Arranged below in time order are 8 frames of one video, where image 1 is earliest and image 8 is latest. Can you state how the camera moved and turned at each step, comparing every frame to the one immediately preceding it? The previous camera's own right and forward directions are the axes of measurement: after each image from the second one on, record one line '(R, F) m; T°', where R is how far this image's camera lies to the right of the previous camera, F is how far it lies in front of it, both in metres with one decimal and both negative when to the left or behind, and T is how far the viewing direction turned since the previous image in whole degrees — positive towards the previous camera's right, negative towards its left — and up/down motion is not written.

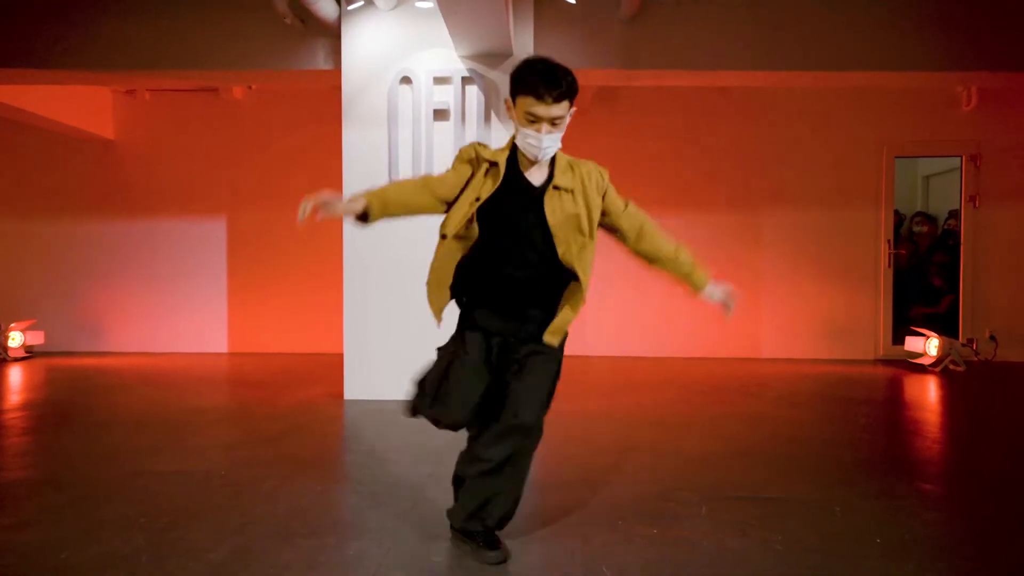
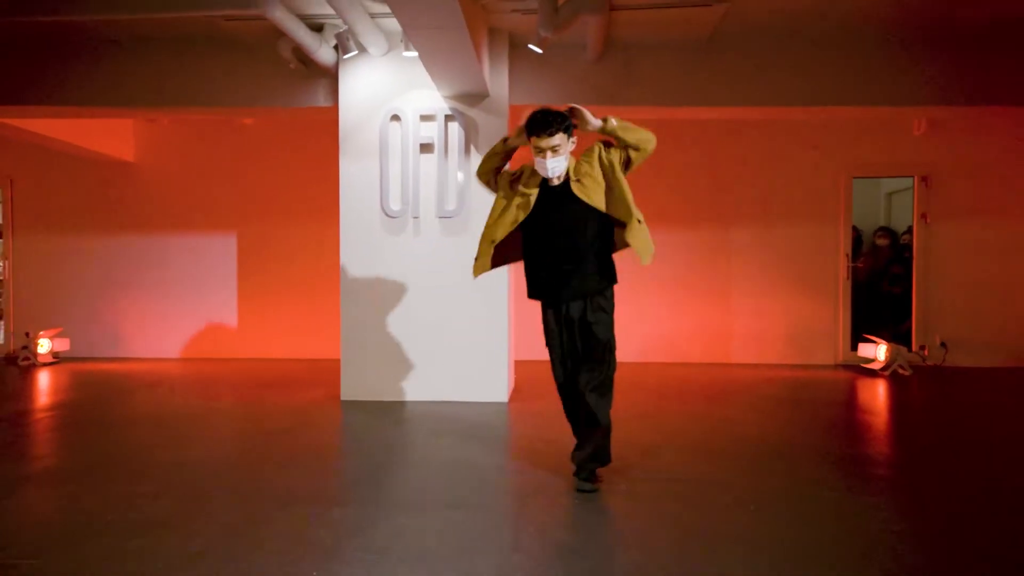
(+0.2, -0.5) m; -1°
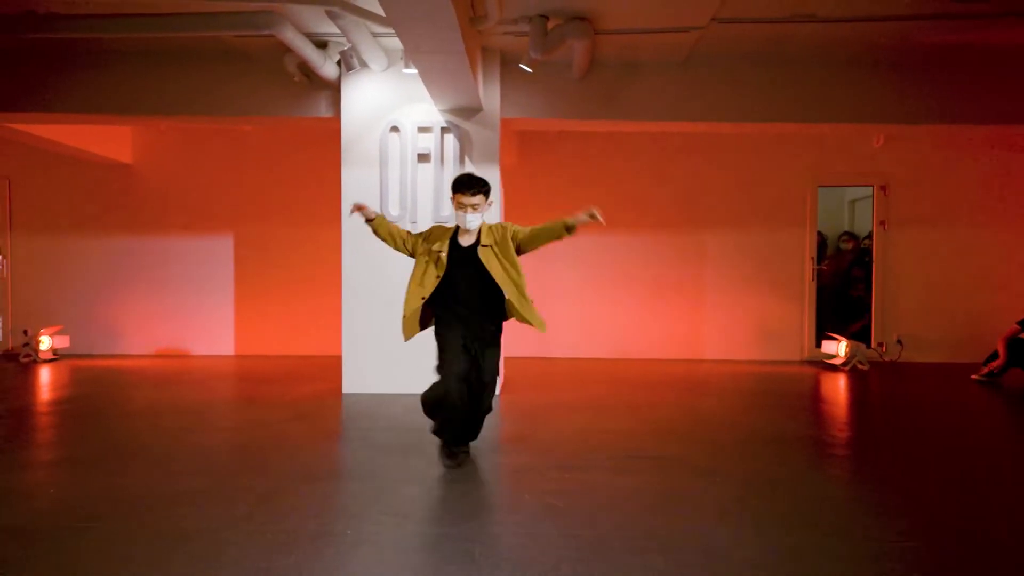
(-0.1, -0.3) m; +2°
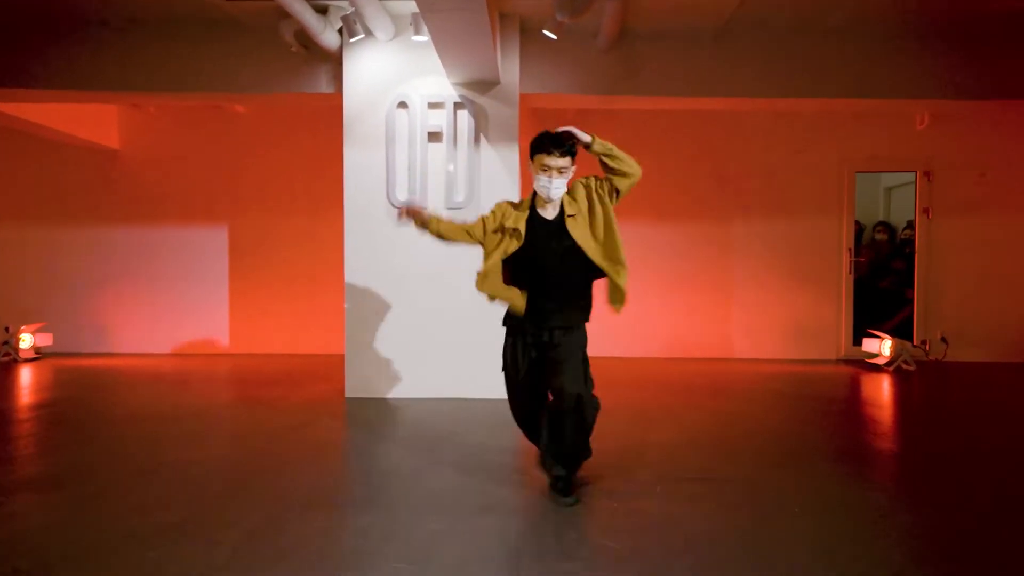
(-0.1, +0.4) m; 0°
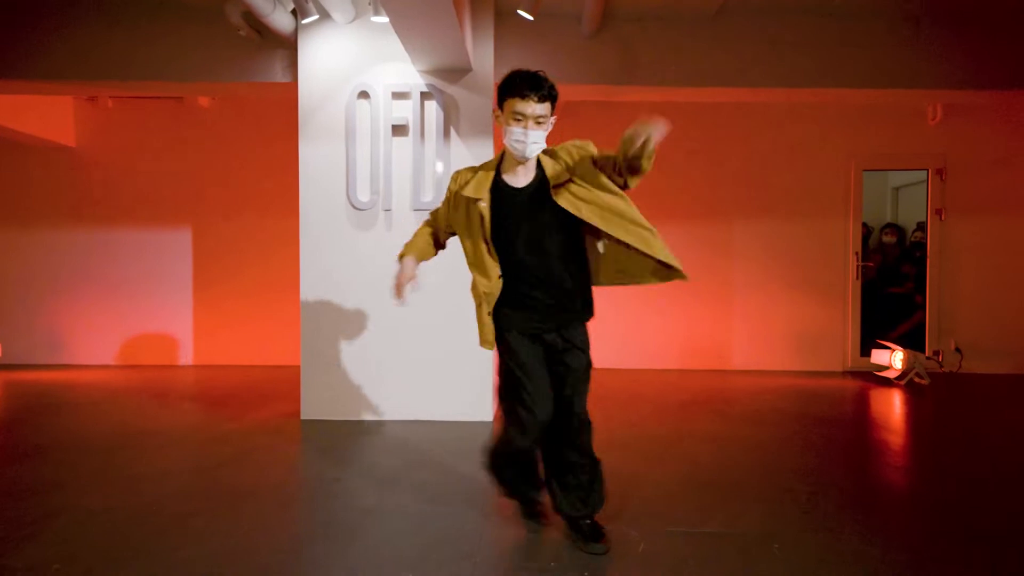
(+0.2, +0.4) m; 0°
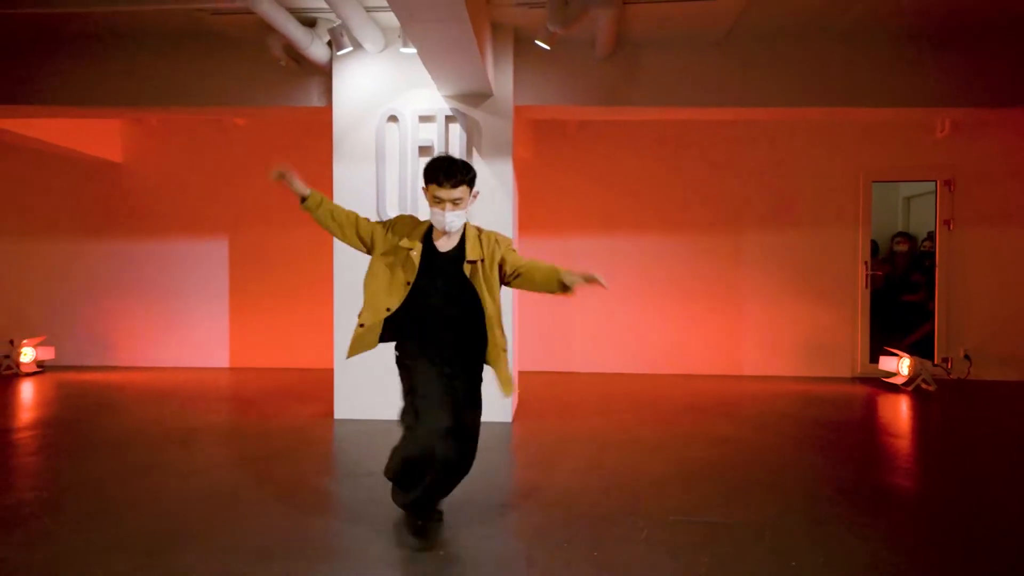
(0.0, -0.3) m; -2°
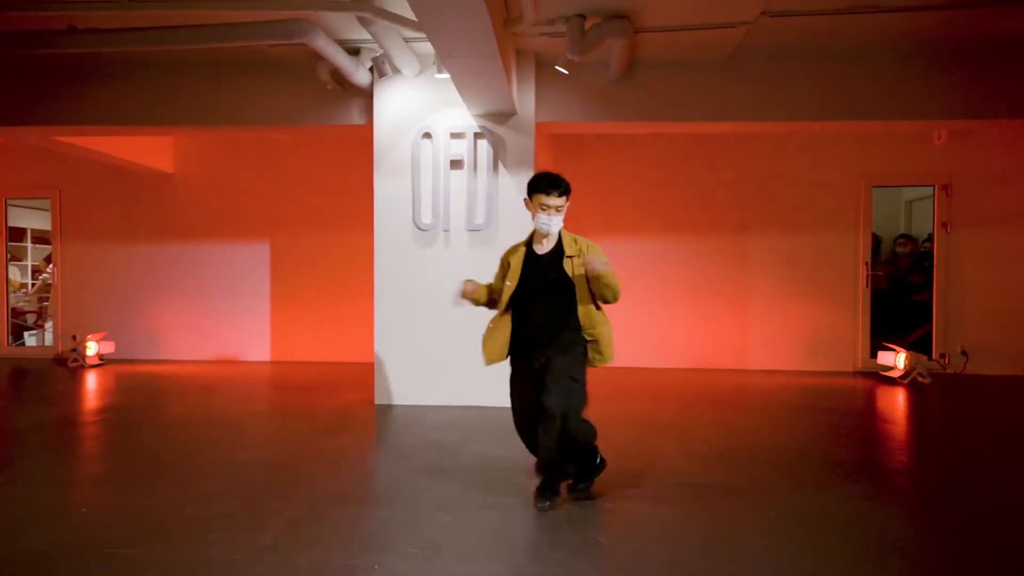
(-0.1, -0.4) m; -2°
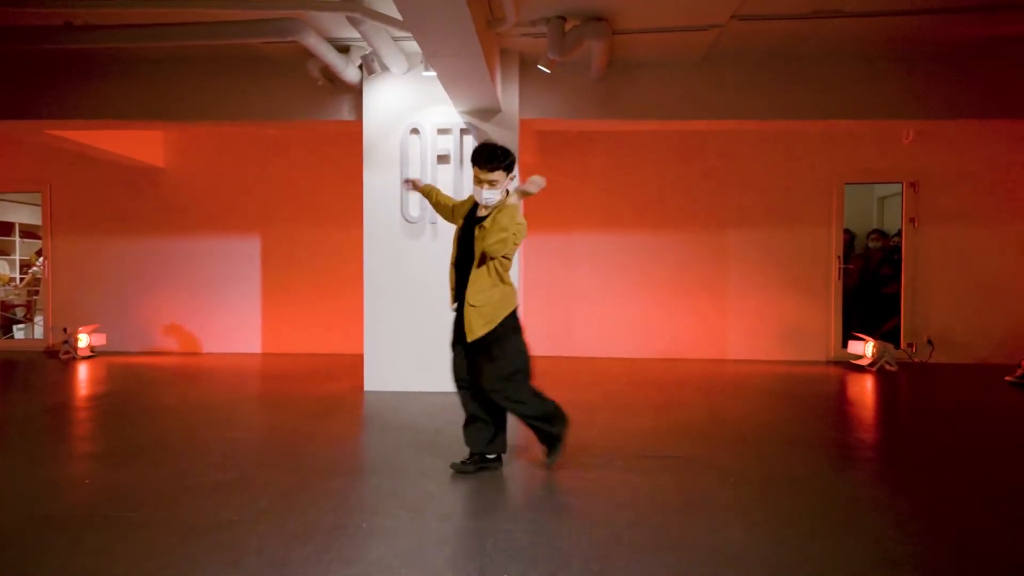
(0.0, -0.2) m; +1°
